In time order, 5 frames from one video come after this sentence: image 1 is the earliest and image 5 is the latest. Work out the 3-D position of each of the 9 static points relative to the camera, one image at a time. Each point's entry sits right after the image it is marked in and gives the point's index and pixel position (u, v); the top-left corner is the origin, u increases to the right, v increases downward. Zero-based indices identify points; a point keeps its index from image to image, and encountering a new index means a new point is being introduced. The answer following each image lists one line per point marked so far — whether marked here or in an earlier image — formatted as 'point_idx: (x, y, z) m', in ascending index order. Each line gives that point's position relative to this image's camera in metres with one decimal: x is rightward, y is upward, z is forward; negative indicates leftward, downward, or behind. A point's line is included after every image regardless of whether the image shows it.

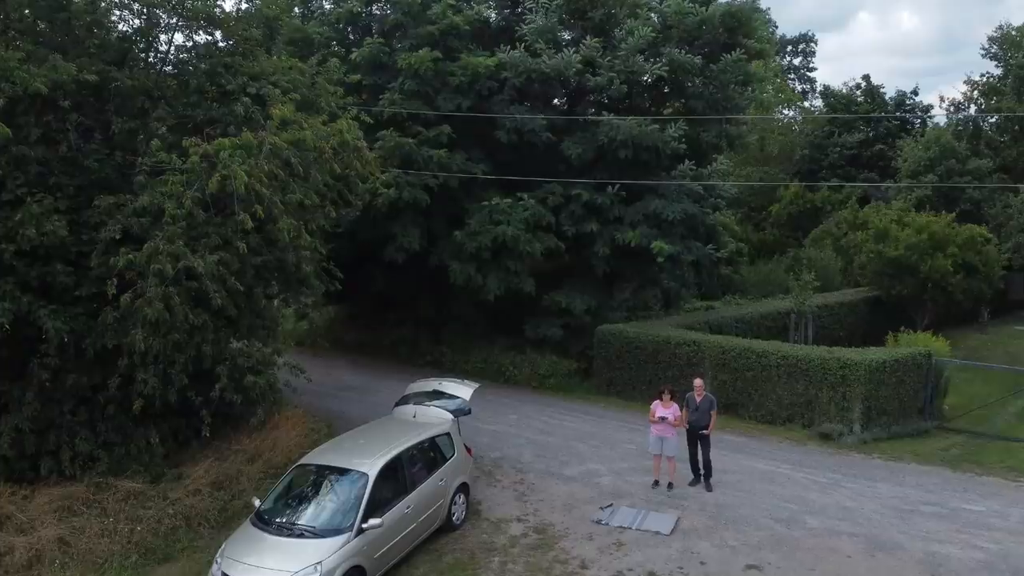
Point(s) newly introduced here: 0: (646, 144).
0: (+2.3, +2.4, +16.8) m
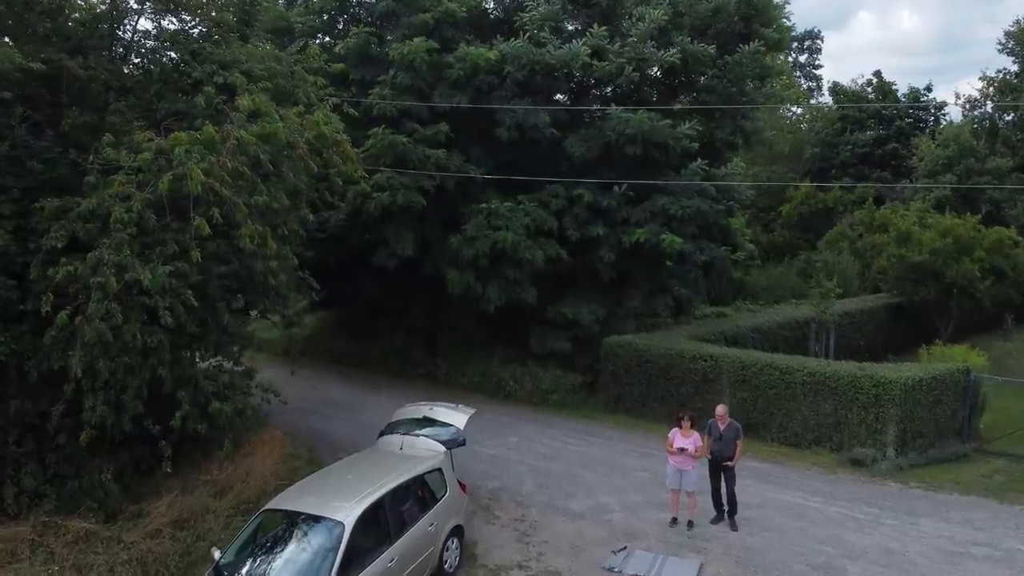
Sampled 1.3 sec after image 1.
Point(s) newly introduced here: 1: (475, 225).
0: (+2.3, +2.3, +15.5) m
1: (-0.6, +1.0, +15.3) m
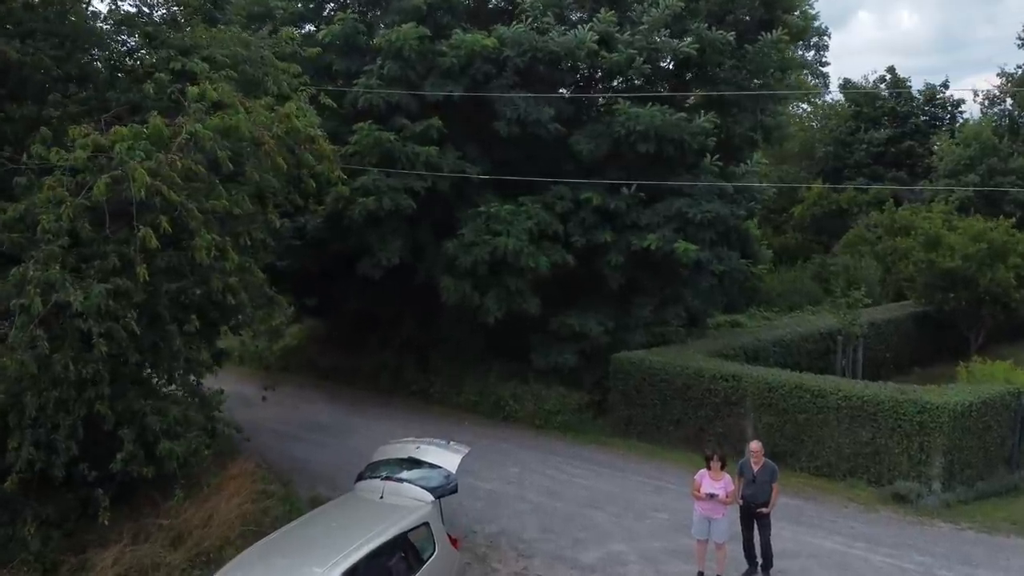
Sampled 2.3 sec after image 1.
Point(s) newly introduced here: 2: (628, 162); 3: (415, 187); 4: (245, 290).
0: (+2.3, +2.1, +14.1) m
1: (-0.6, +0.8, +13.9) m
2: (+1.7, +1.9, +14.8) m
3: (-1.3, +1.4, +13.6) m
4: (-2.5, 0.0, +9.4) m
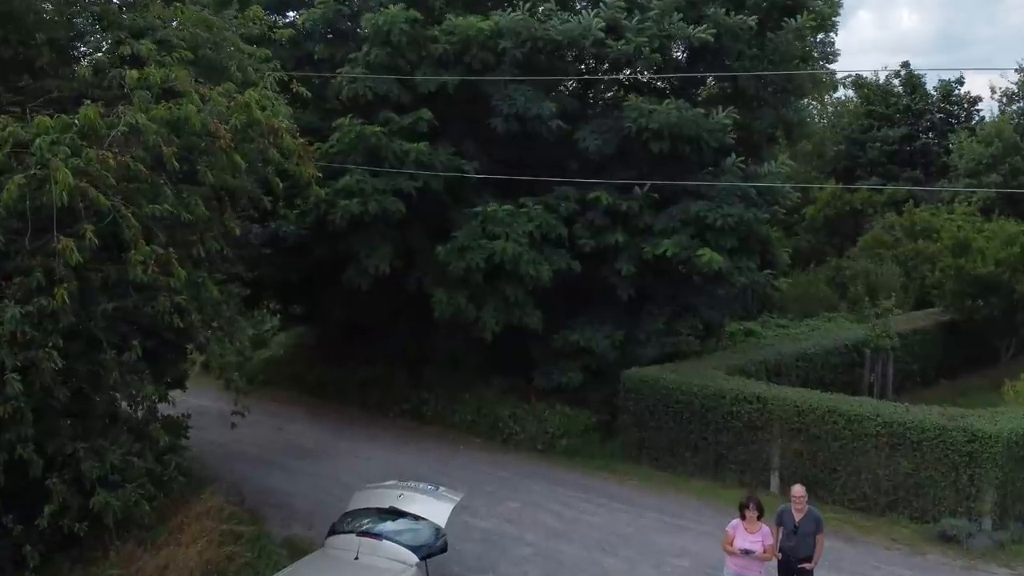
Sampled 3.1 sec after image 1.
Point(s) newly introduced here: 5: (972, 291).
0: (+2.3, +2.0, +12.8) m
1: (-0.6, +0.7, +12.6) m
2: (+1.7, +1.7, +13.5) m
3: (-1.3, +1.3, +12.3) m
4: (-2.5, -0.2, +8.1) m
5: (+8.6, 0.0, +18.5) m
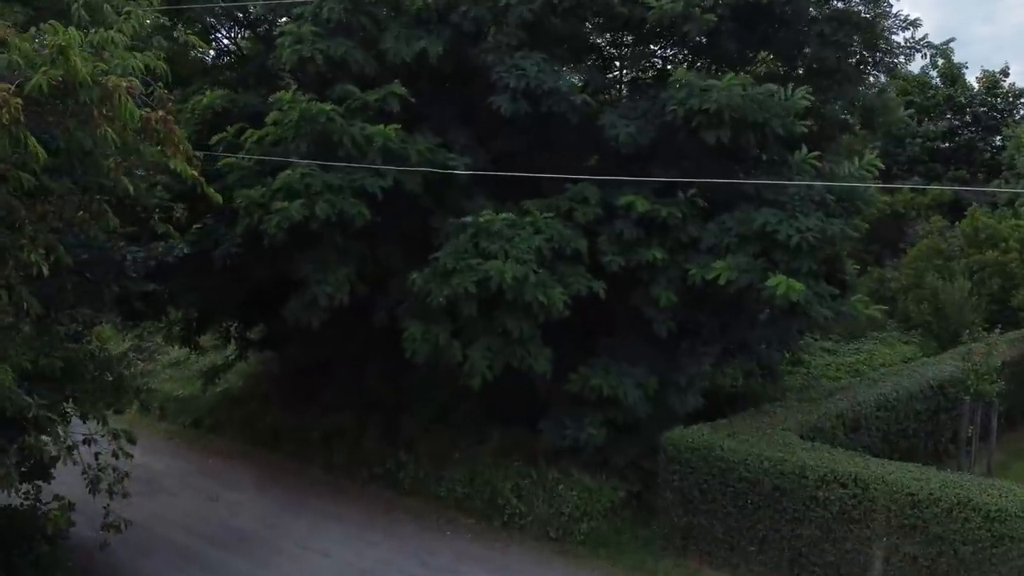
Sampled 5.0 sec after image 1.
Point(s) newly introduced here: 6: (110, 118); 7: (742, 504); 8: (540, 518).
0: (+2.3, +1.6, +9.6) m
1: (-0.5, +0.3, +9.4) m
2: (+1.8, +1.4, +10.3) m
3: (-1.3, +0.9, +9.1) m
4: (-2.5, -0.5, +4.9) m
5: (+8.6, -0.4, +15.3) m
6: (-1.9, +0.9, +5.1) m
7: (+2.2, -2.0, +9.3) m
8: (+0.3, -2.4, +10.4) m
